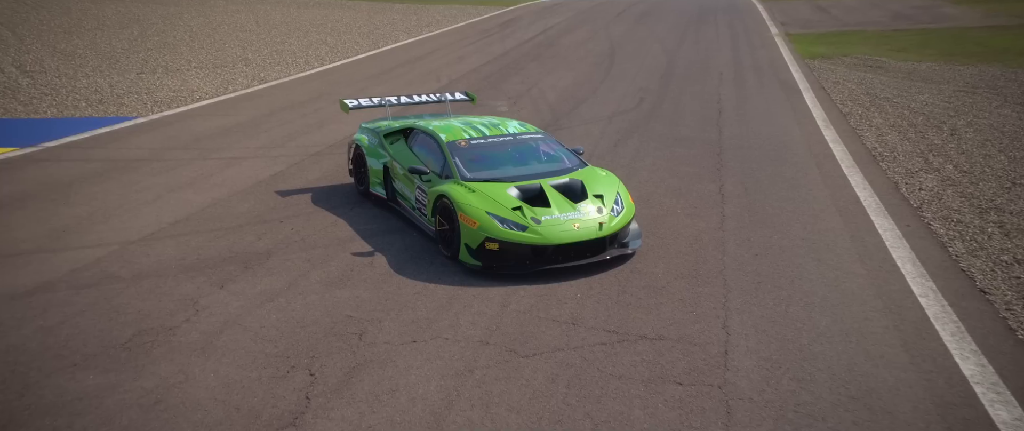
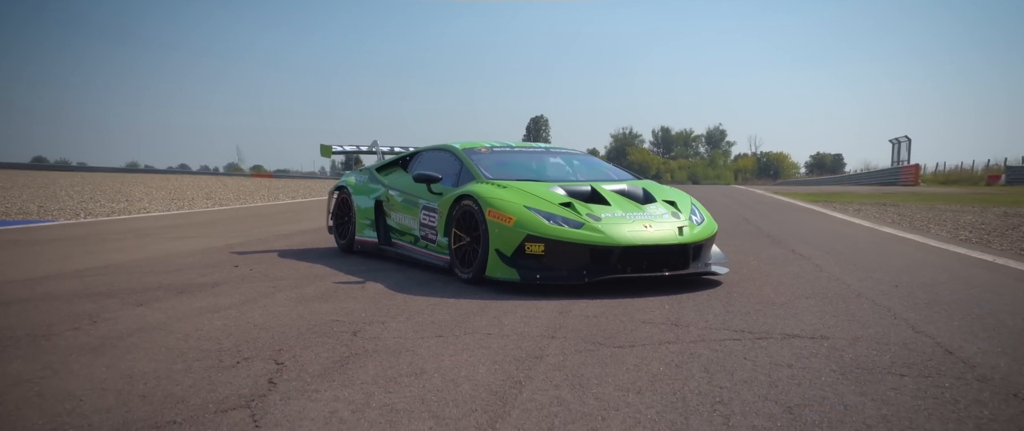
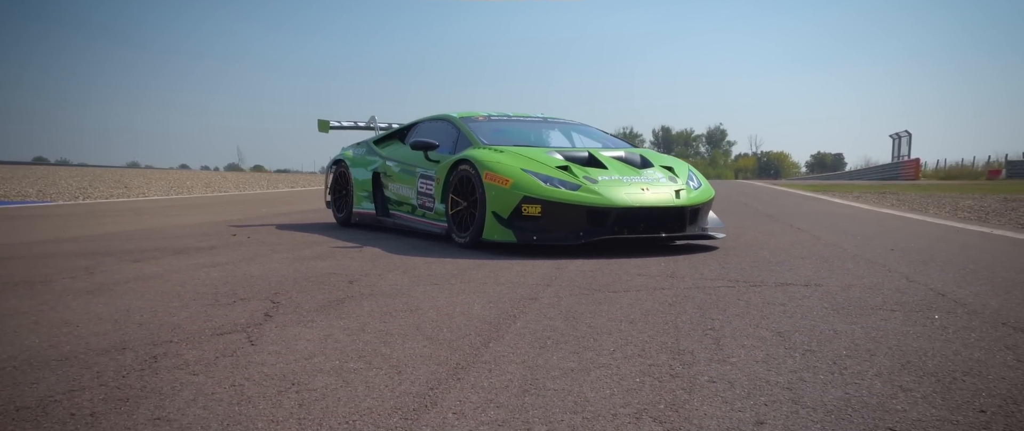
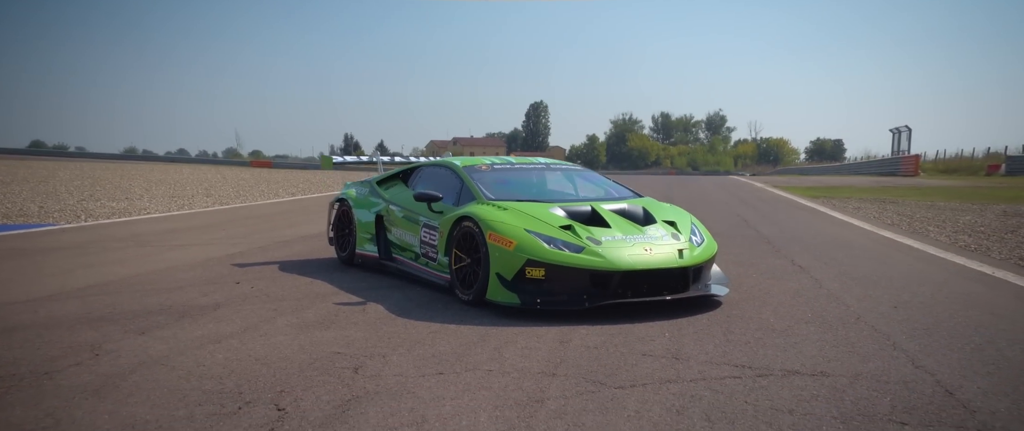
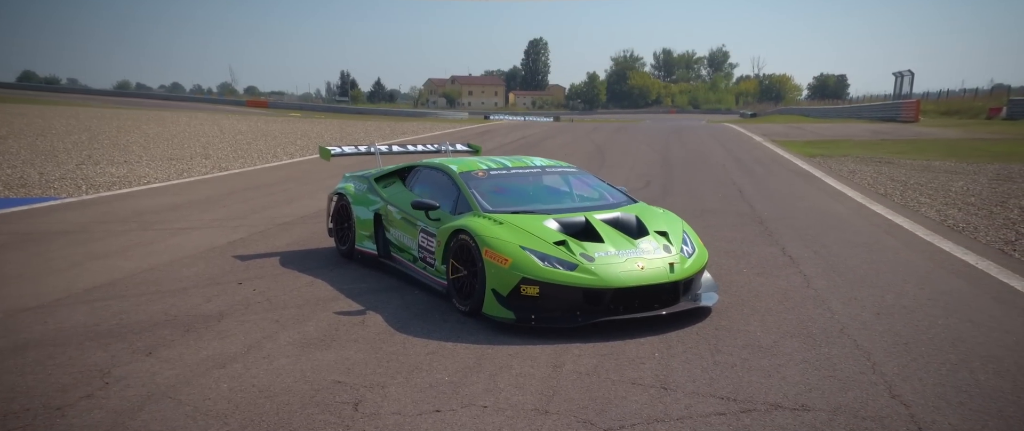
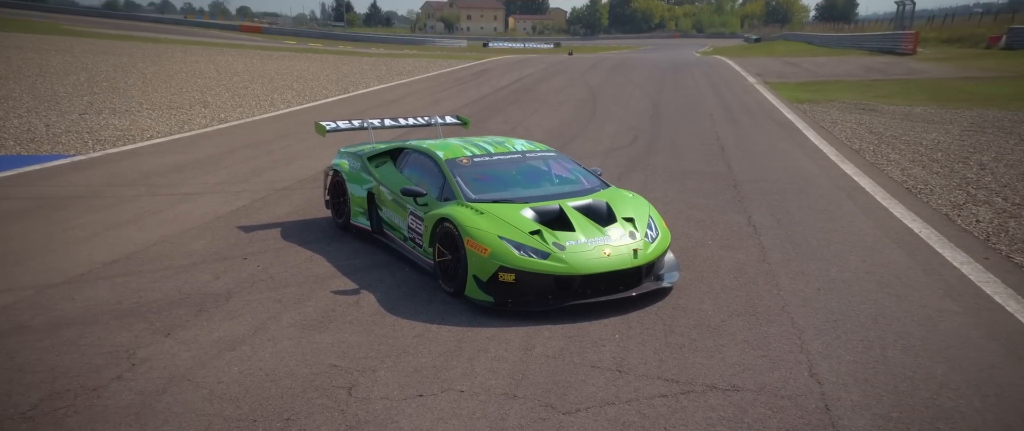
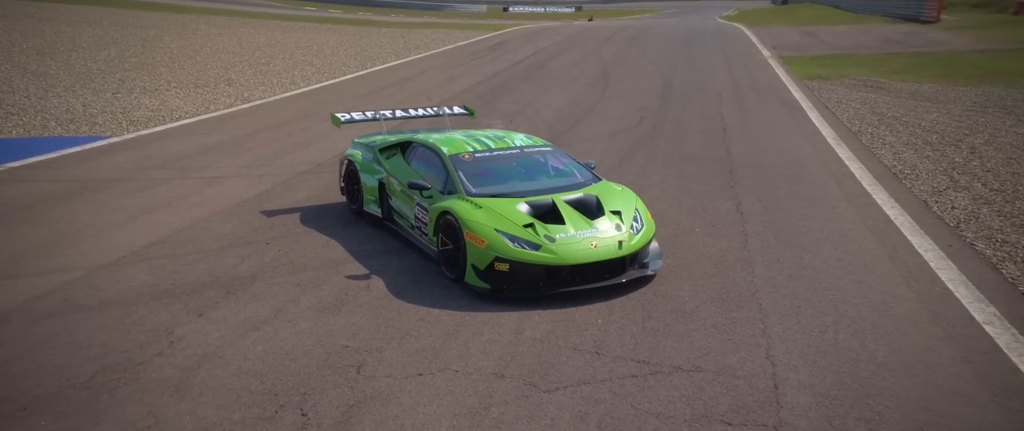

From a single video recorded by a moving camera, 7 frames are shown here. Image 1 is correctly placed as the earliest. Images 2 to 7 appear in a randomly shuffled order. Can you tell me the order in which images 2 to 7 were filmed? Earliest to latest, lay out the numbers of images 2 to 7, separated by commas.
7, 6, 5, 4, 2, 3
